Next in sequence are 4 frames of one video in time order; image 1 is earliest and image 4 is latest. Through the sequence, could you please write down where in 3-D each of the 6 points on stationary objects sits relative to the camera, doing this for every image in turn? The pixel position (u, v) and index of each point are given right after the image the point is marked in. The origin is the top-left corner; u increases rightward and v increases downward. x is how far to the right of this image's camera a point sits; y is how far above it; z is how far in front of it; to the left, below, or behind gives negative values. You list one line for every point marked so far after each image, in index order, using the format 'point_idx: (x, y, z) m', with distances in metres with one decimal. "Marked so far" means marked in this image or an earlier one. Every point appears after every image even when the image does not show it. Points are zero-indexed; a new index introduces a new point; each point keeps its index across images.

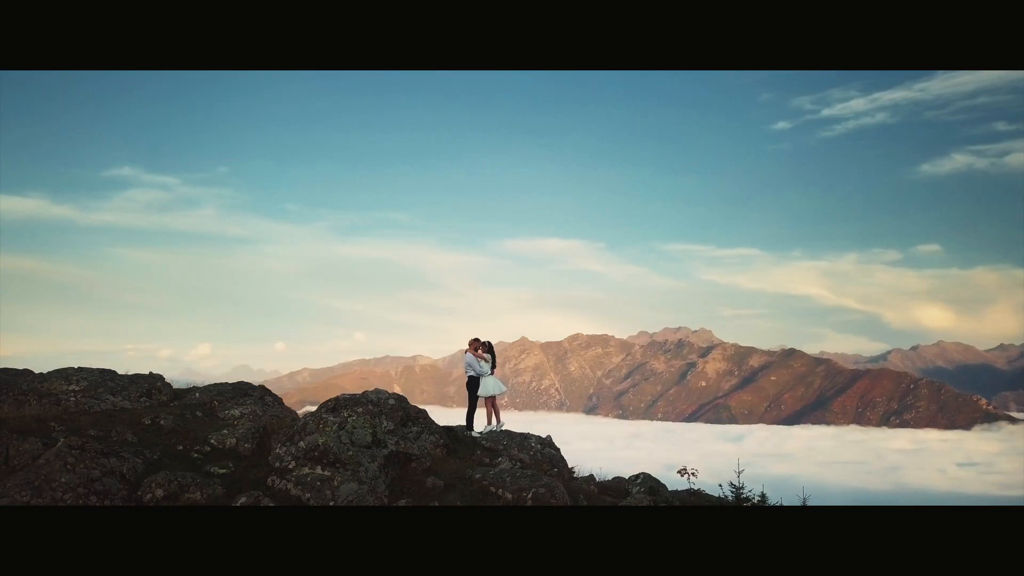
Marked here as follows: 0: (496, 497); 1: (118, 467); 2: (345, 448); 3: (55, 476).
0: (-0.5, -6.5, +18.8) m
1: (-11.0, -5.0, +16.8) m
2: (-5.2, -4.9, +18.5) m
3: (-12.0, -4.9, +15.8) m
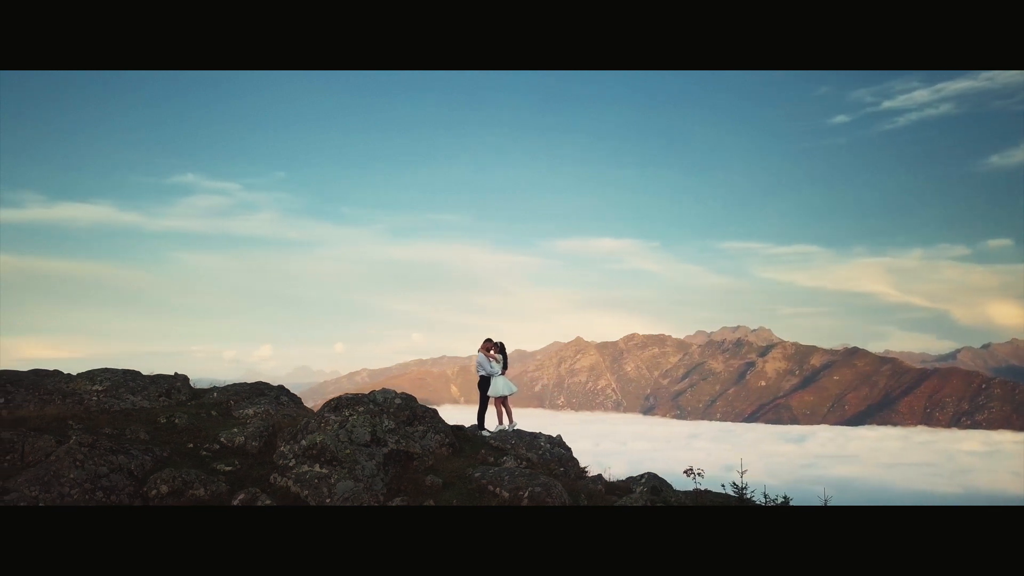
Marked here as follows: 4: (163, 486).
0: (-0.6, -6.5, +18.8) m
1: (-11.2, -5.1, +17.4) m
2: (-5.3, -4.9, +18.8) m
3: (-12.2, -5.0, +16.4) m
4: (-9.9, -5.6, +17.1) m
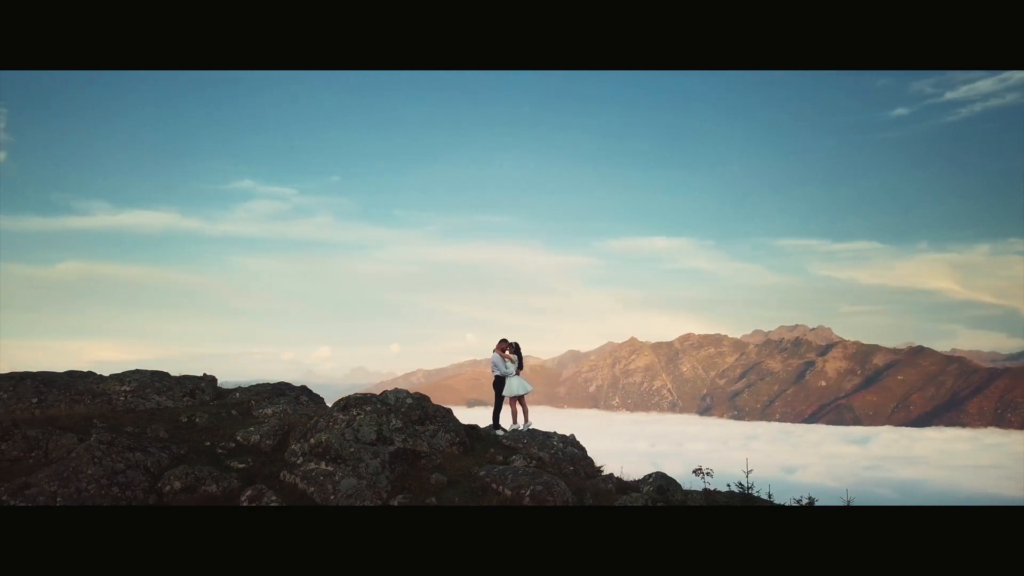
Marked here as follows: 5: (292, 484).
0: (-0.5, -6.5, +19.0) m
1: (-11.2, -5.2, +18.1) m
2: (-5.2, -5.0, +19.2) m
3: (-12.3, -5.2, +17.2) m
4: (-9.9, -5.7, +17.8) m
5: (-6.8, -6.1, +18.6) m
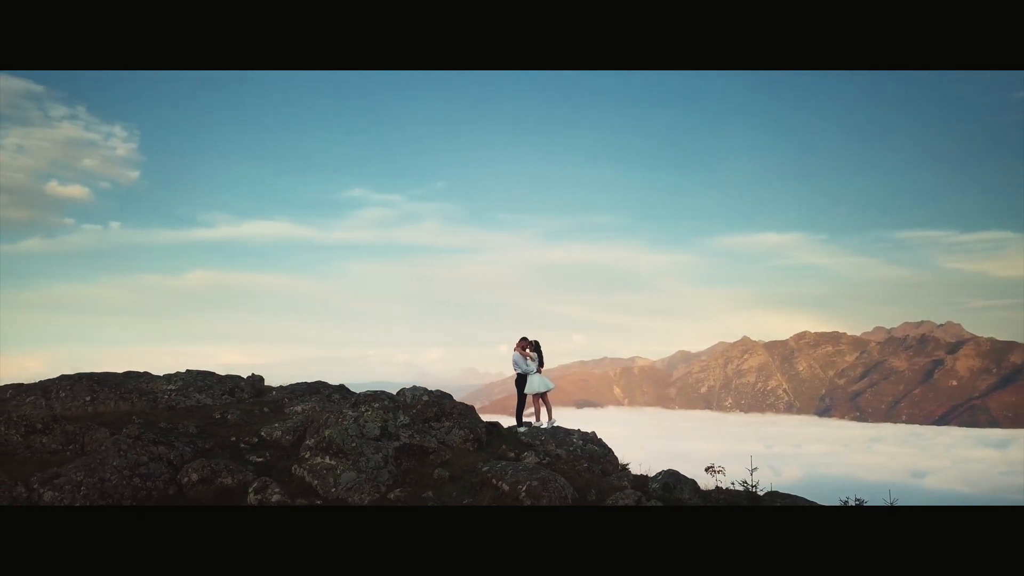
0: (-0.6, -6.4, +19.3) m
1: (-11.3, -5.4, +19.5) m
2: (-5.3, -5.0, +20.0) m
3: (-12.5, -5.3, +18.6) m
4: (-10.1, -5.9, +19.0) m
5: (-6.9, -6.1, +19.5) m
